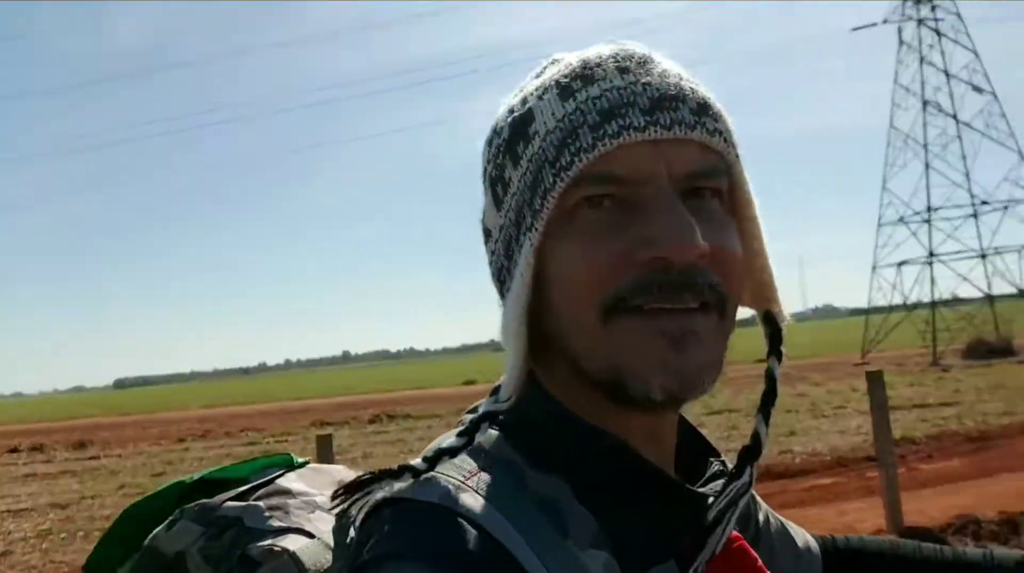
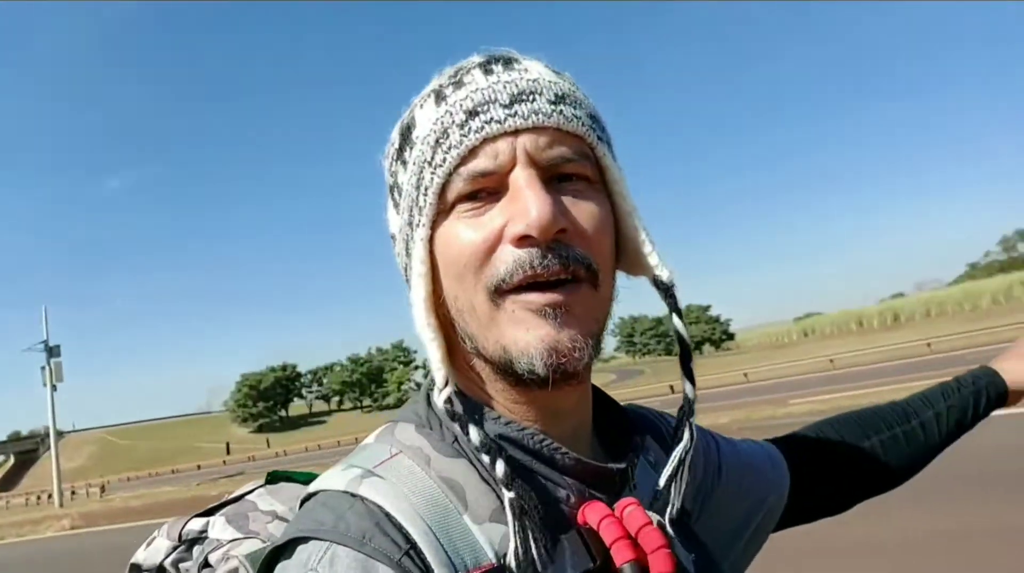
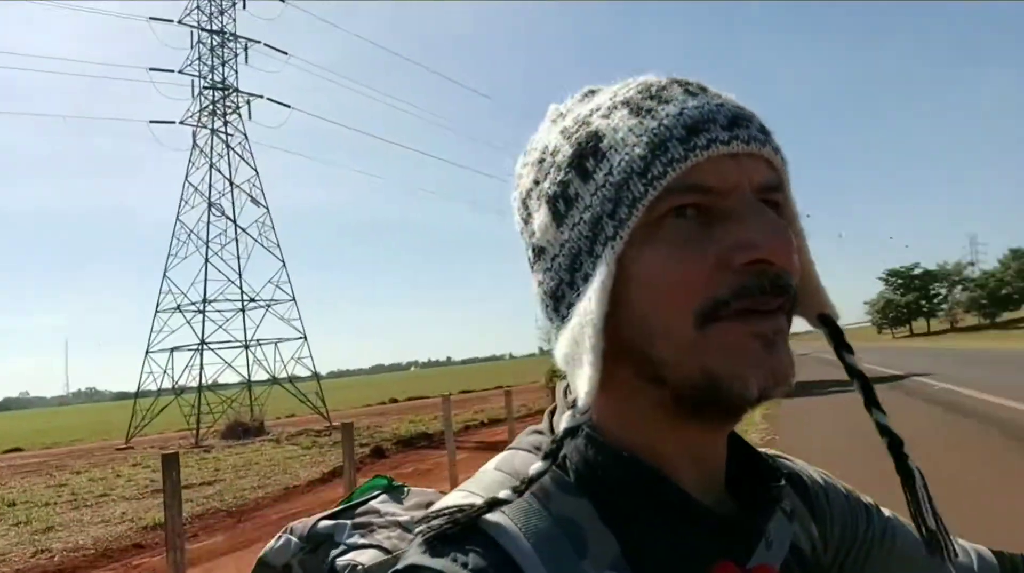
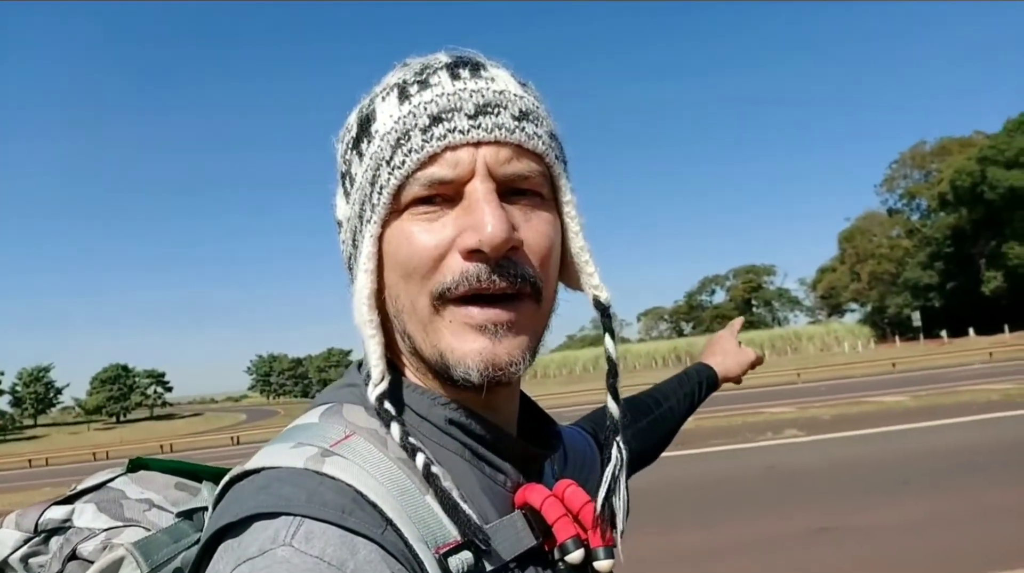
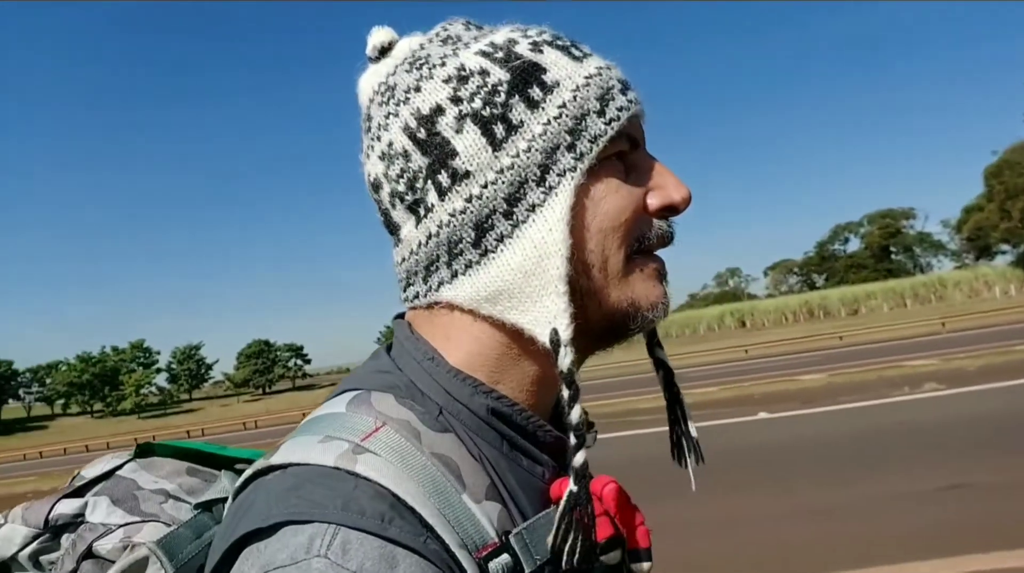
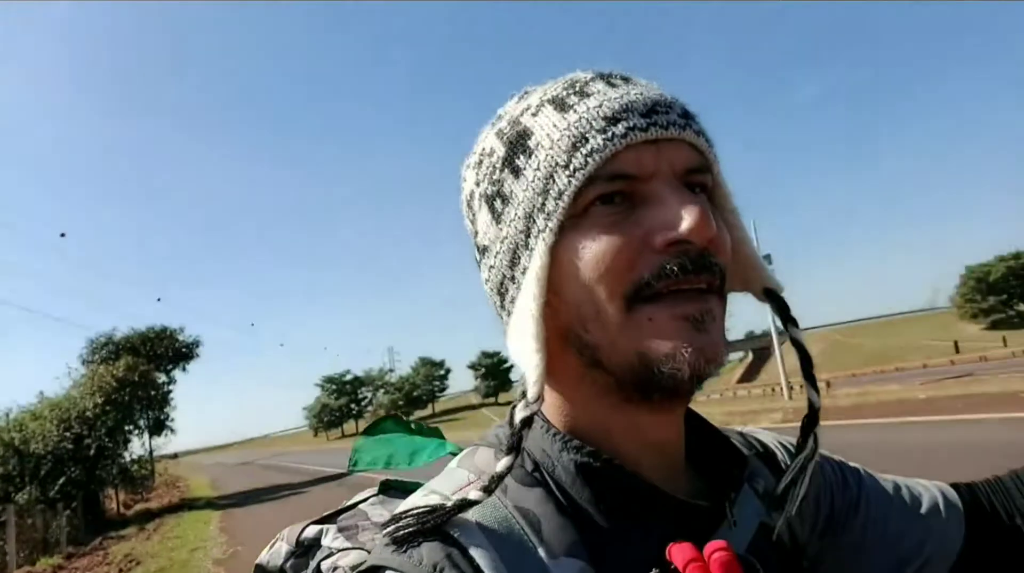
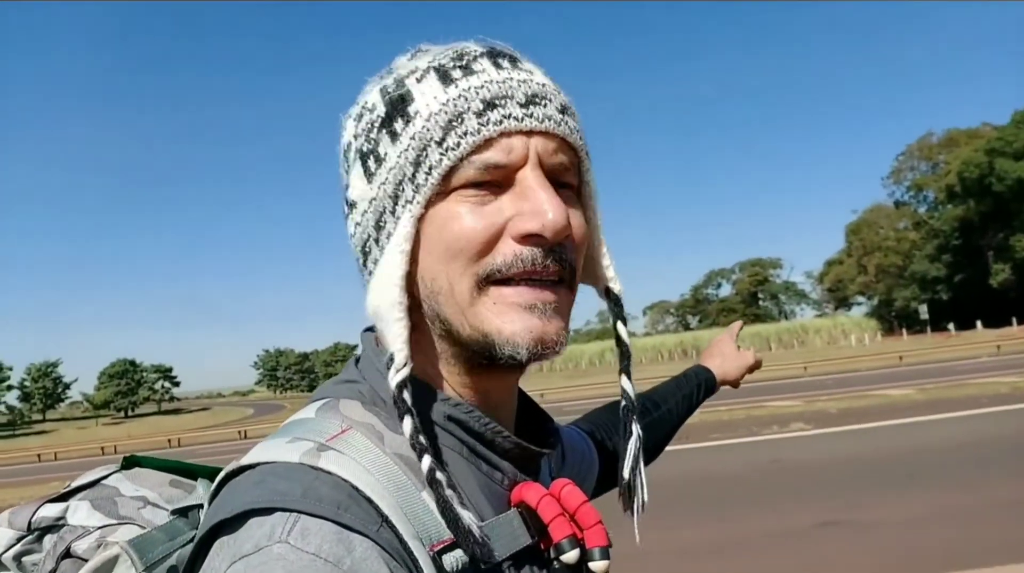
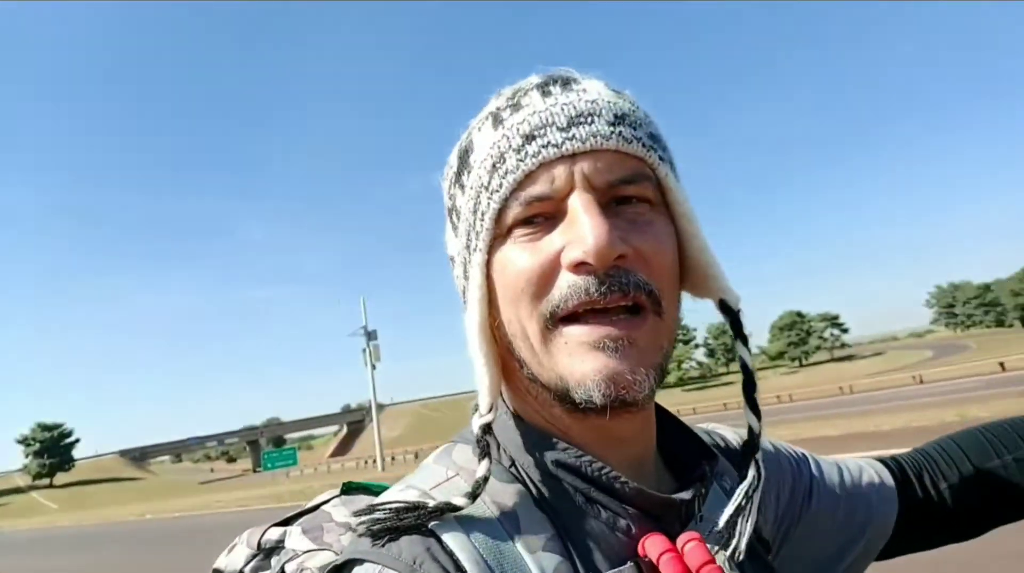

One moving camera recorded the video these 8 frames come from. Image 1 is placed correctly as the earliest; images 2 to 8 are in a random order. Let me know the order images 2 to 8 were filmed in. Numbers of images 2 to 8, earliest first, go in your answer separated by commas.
3, 6, 8, 2, 4, 7, 5
